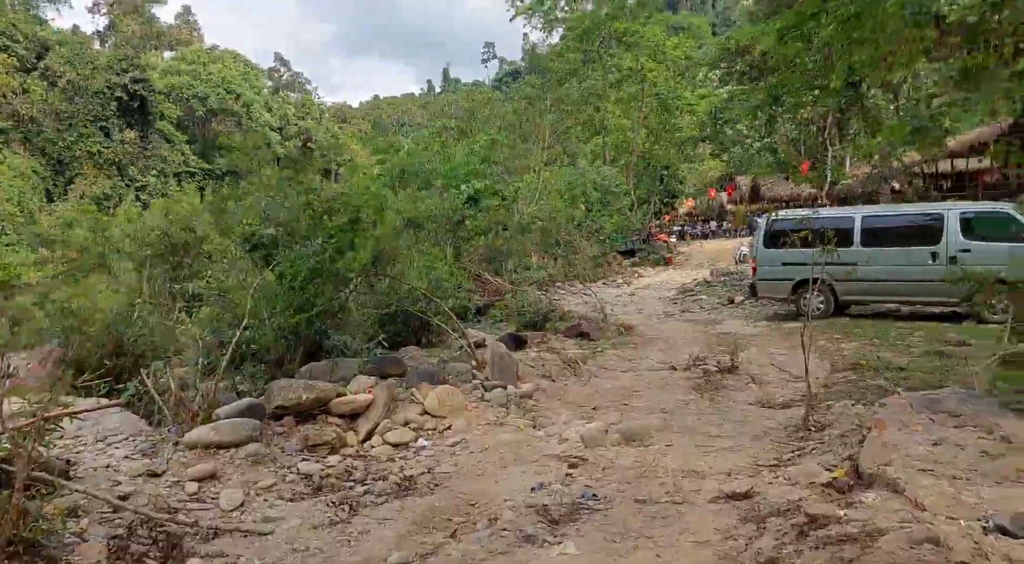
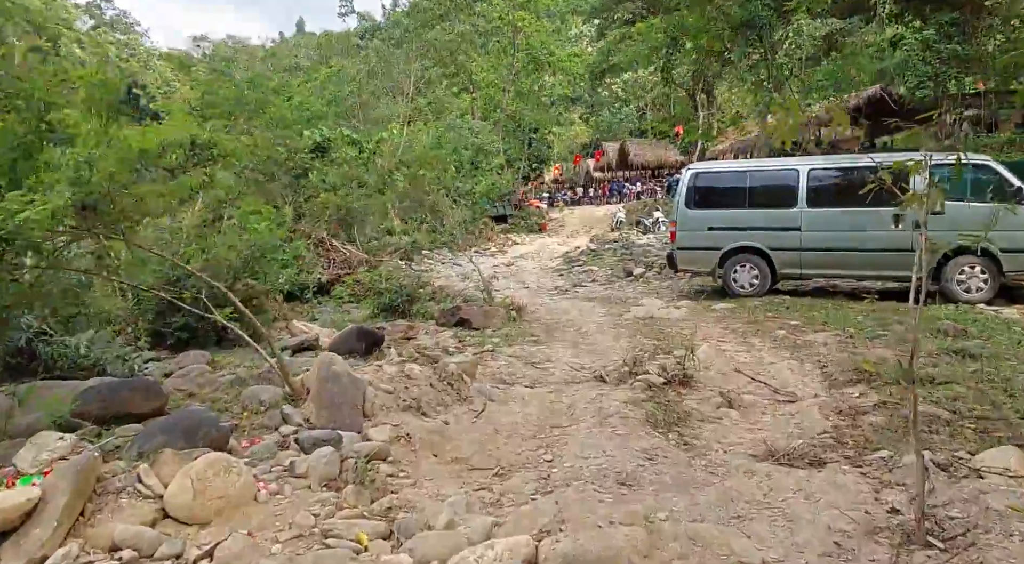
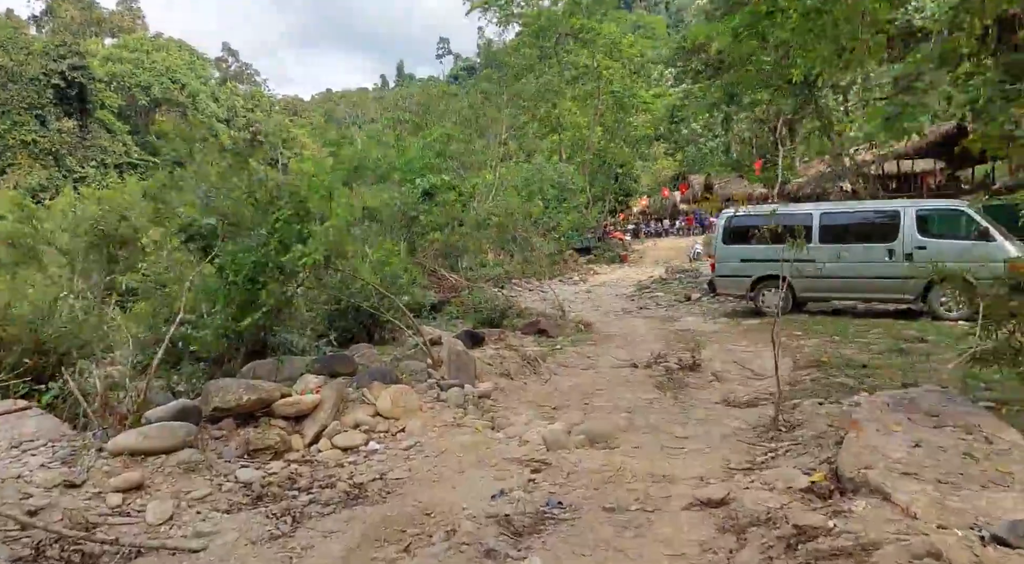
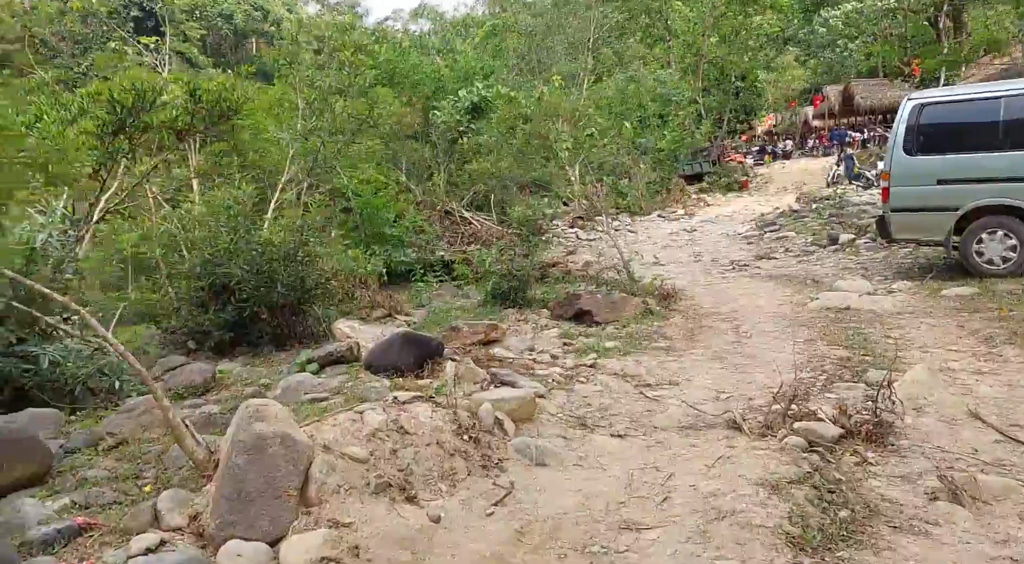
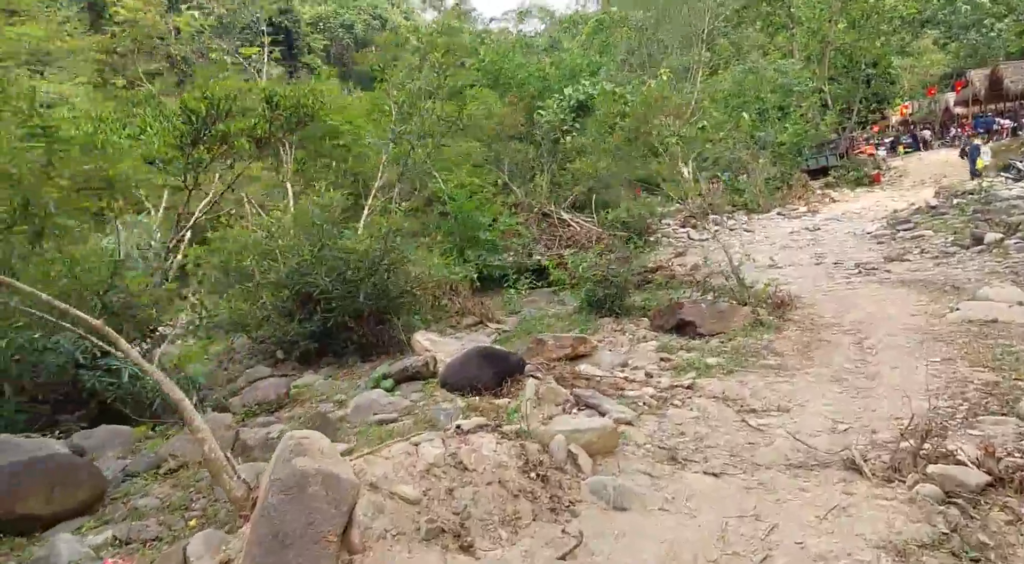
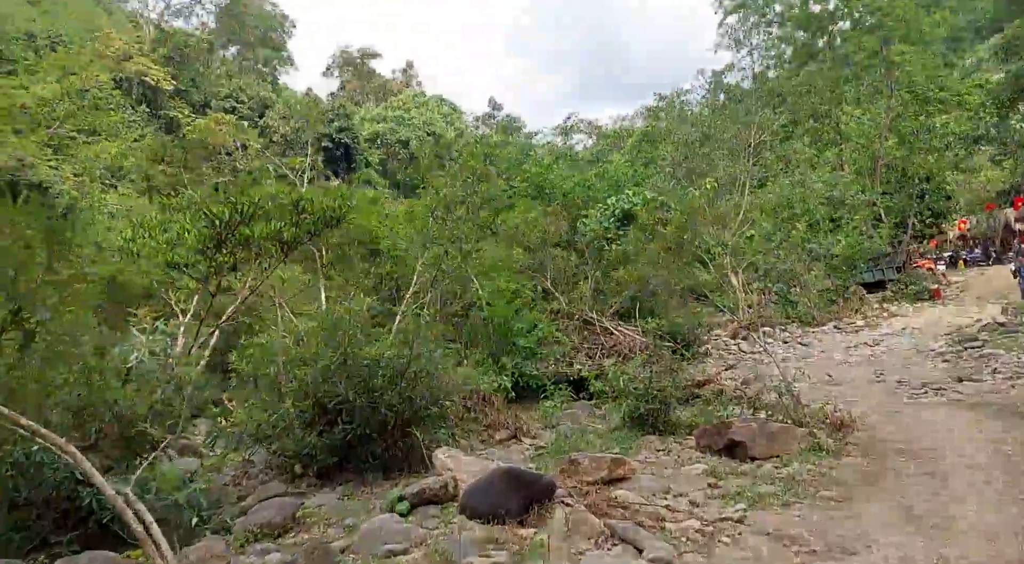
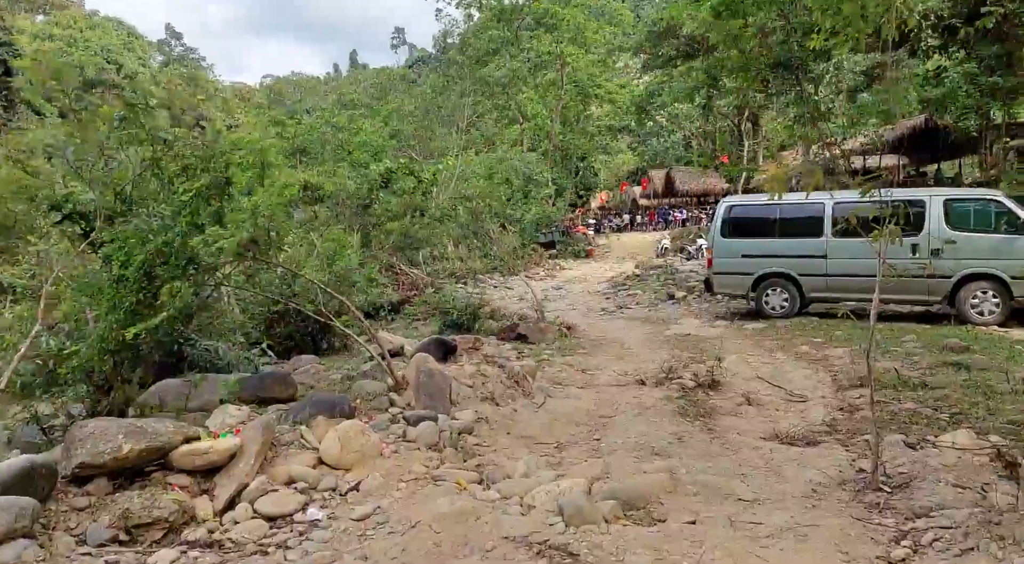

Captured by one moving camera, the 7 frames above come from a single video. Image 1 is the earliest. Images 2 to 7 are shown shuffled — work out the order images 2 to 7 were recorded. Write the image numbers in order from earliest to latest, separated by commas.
3, 7, 2, 4, 5, 6
